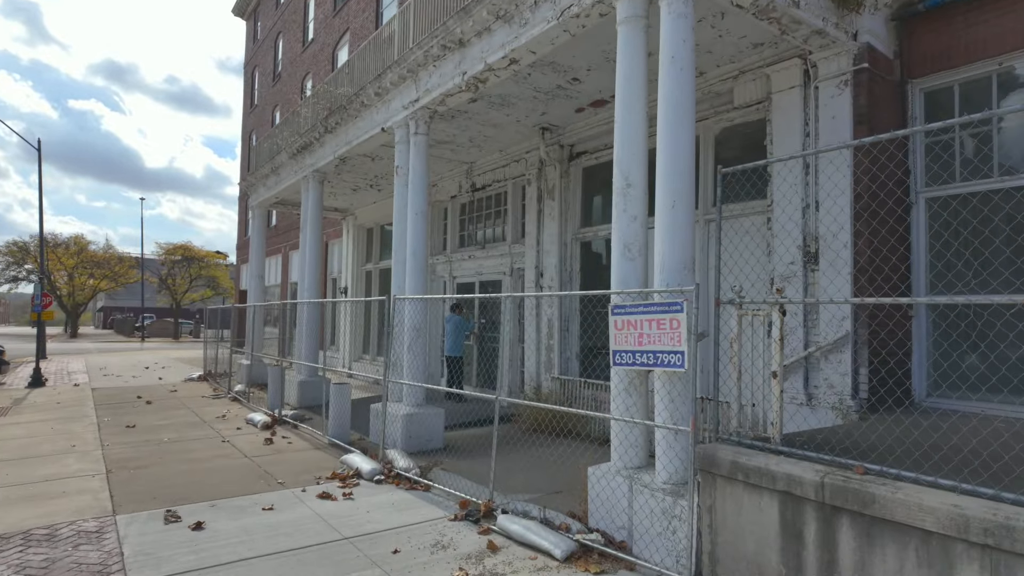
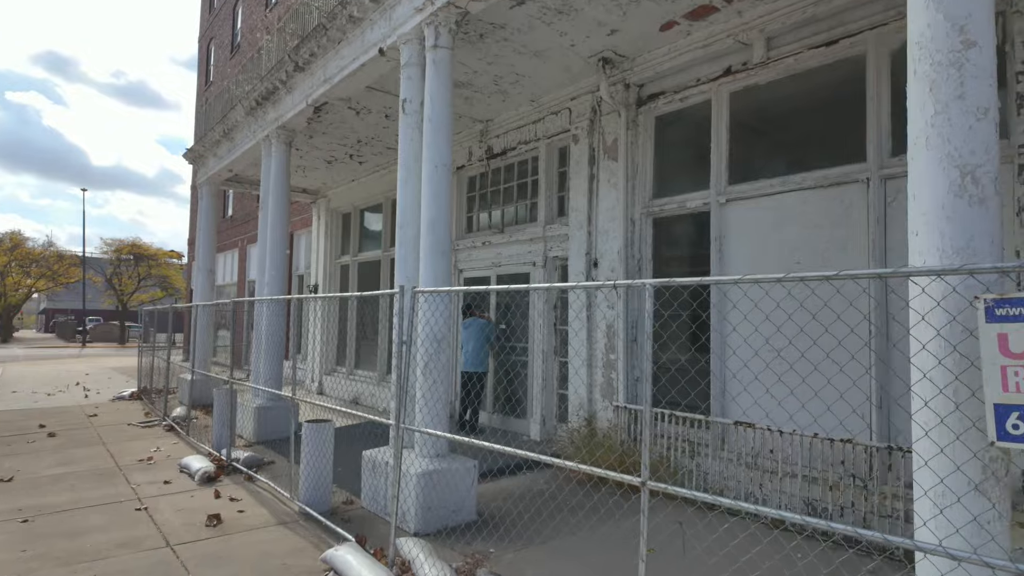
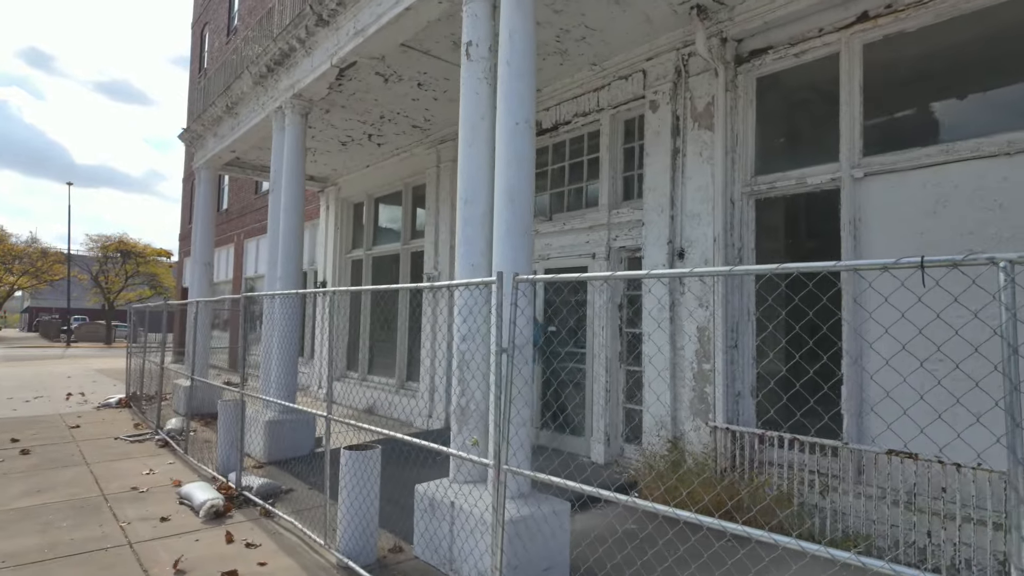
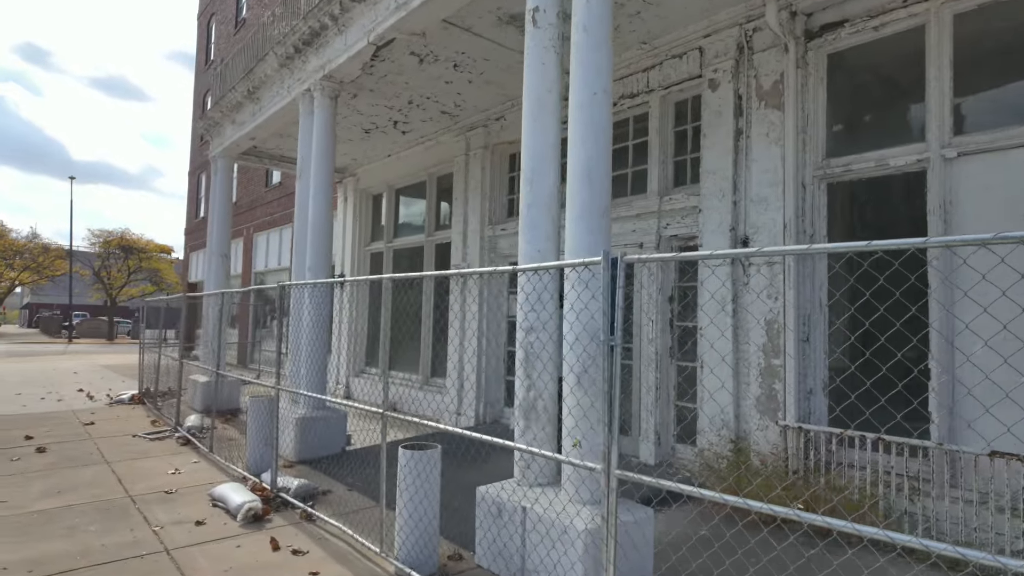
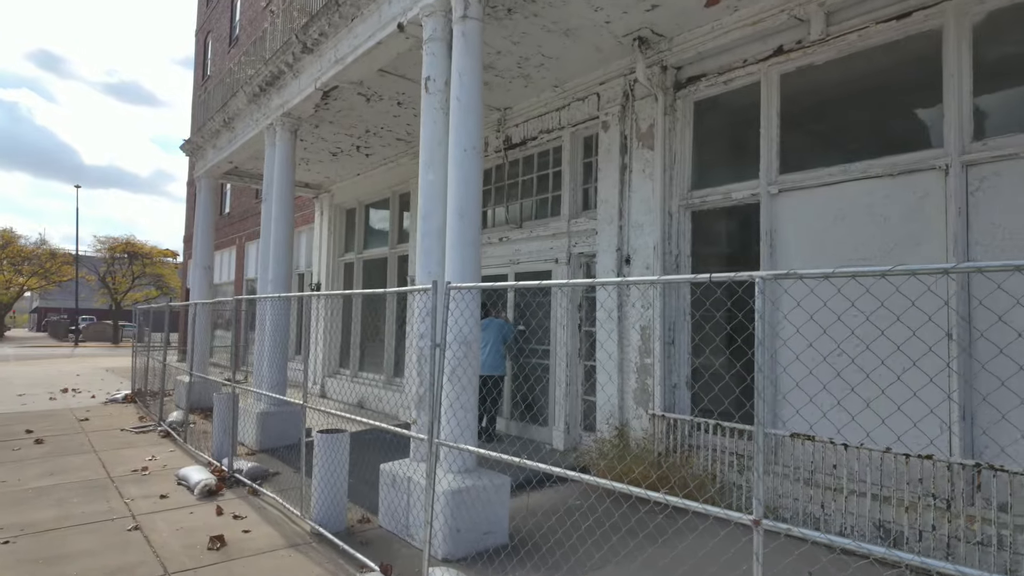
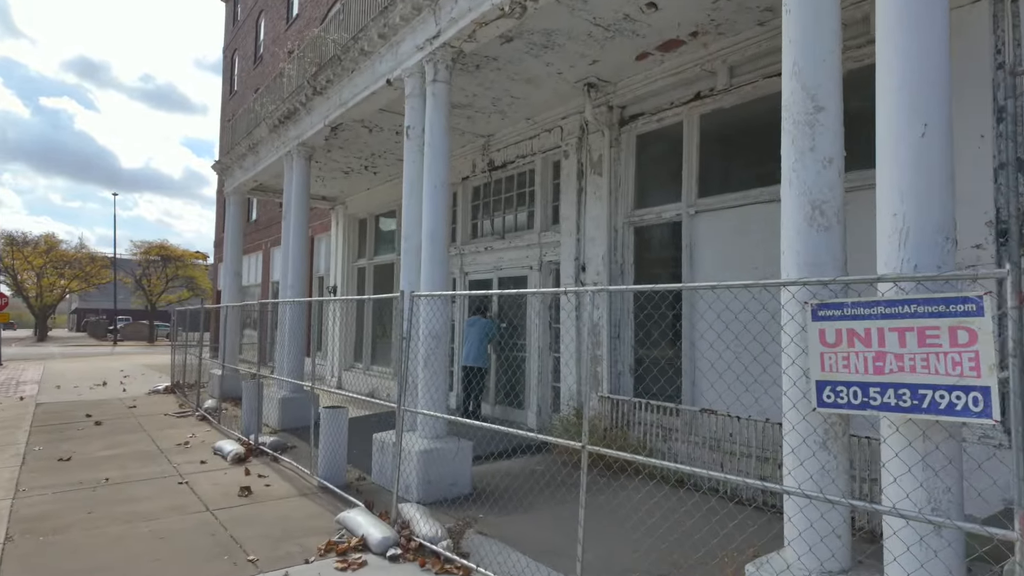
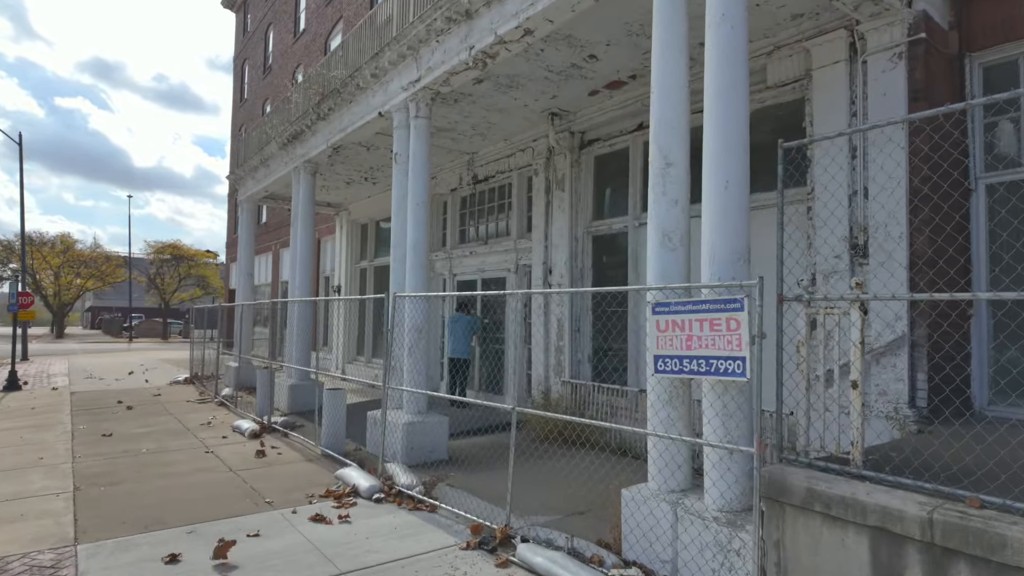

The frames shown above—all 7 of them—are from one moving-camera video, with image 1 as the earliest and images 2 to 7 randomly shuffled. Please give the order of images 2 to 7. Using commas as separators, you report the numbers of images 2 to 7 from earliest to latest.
7, 6, 2, 5, 3, 4
